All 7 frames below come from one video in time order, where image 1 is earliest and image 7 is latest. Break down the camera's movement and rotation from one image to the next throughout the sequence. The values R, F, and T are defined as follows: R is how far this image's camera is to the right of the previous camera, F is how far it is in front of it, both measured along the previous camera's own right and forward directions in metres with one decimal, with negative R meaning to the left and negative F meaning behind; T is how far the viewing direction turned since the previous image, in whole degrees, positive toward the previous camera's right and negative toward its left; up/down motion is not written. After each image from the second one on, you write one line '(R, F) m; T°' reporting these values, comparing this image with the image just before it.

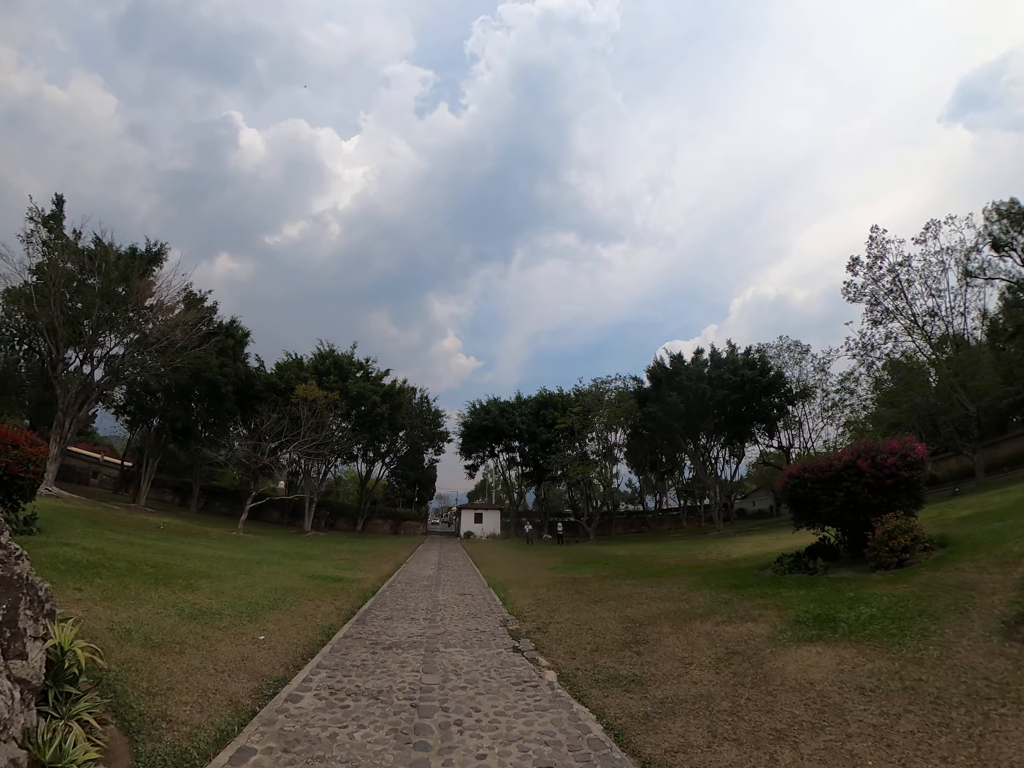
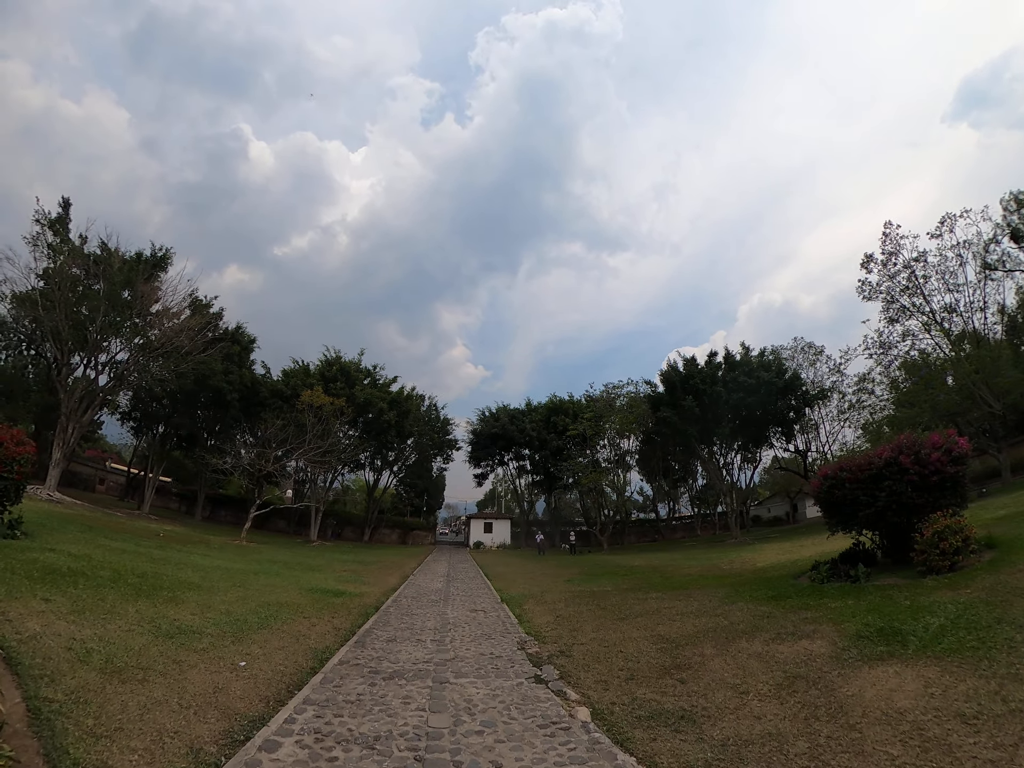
(-0.2, +1.1) m; -1°
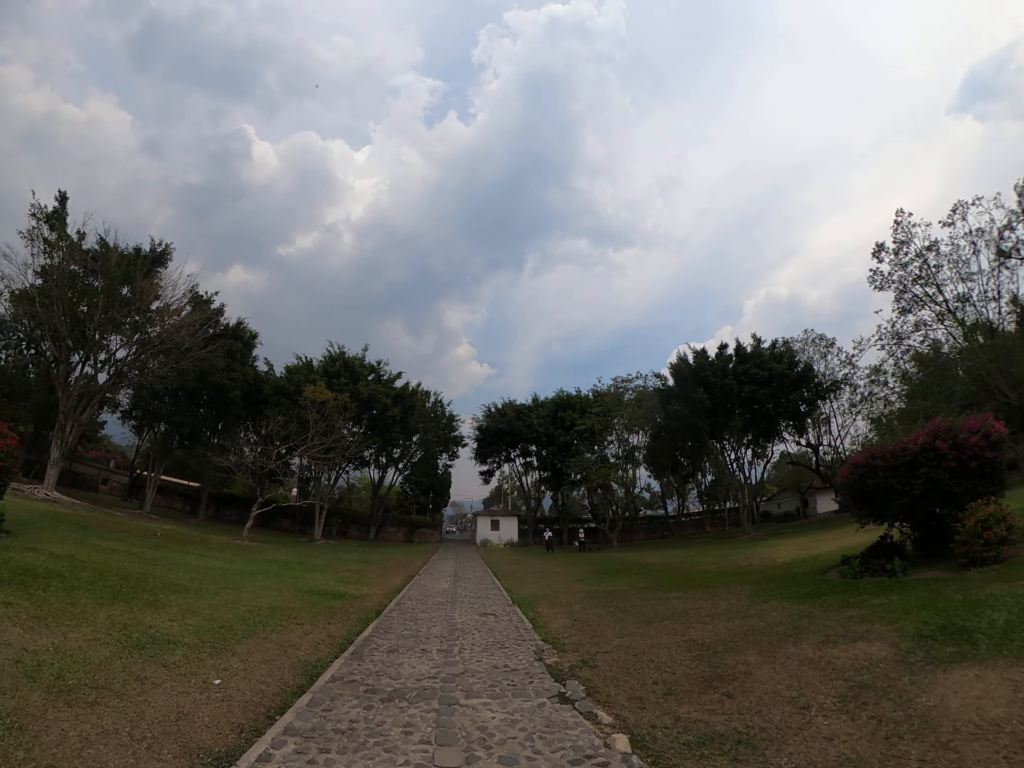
(-0.1, +0.9) m; 0°
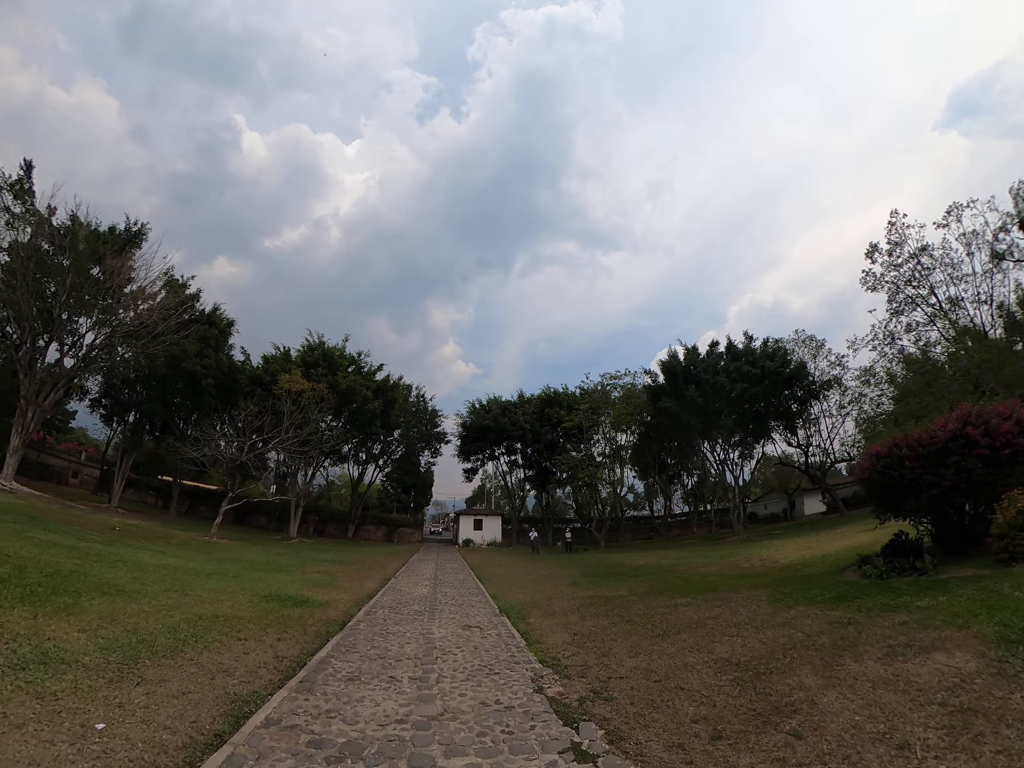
(-0.1, +1.5) m; +1°
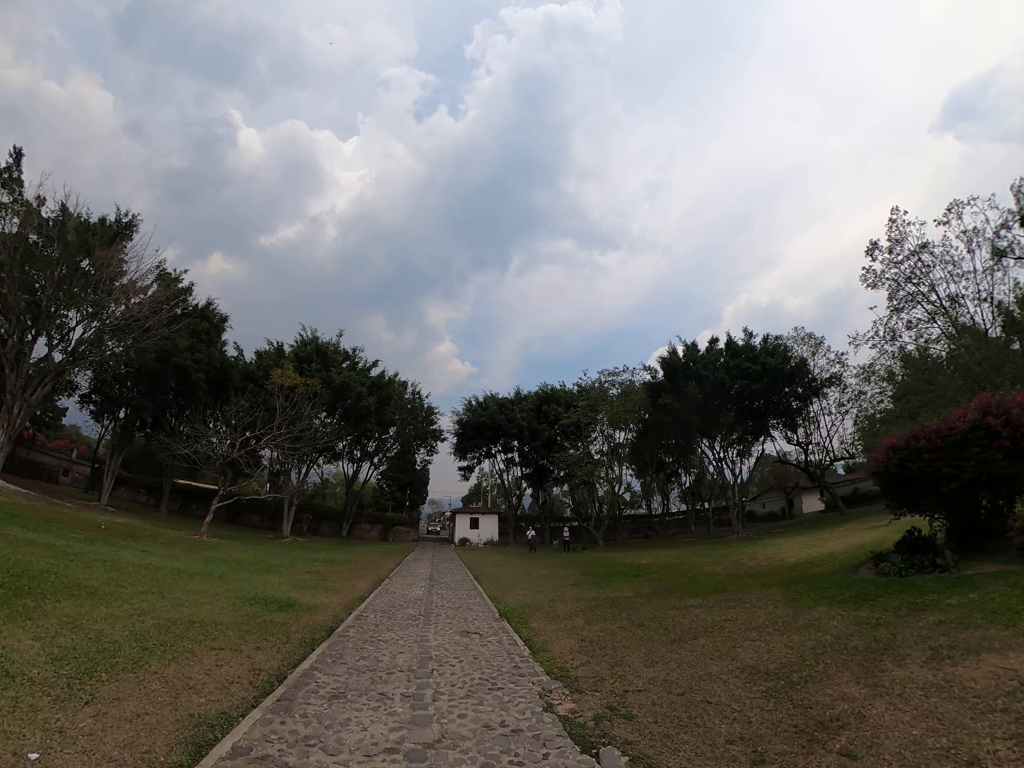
(-0.1, +0.7) m; 0°
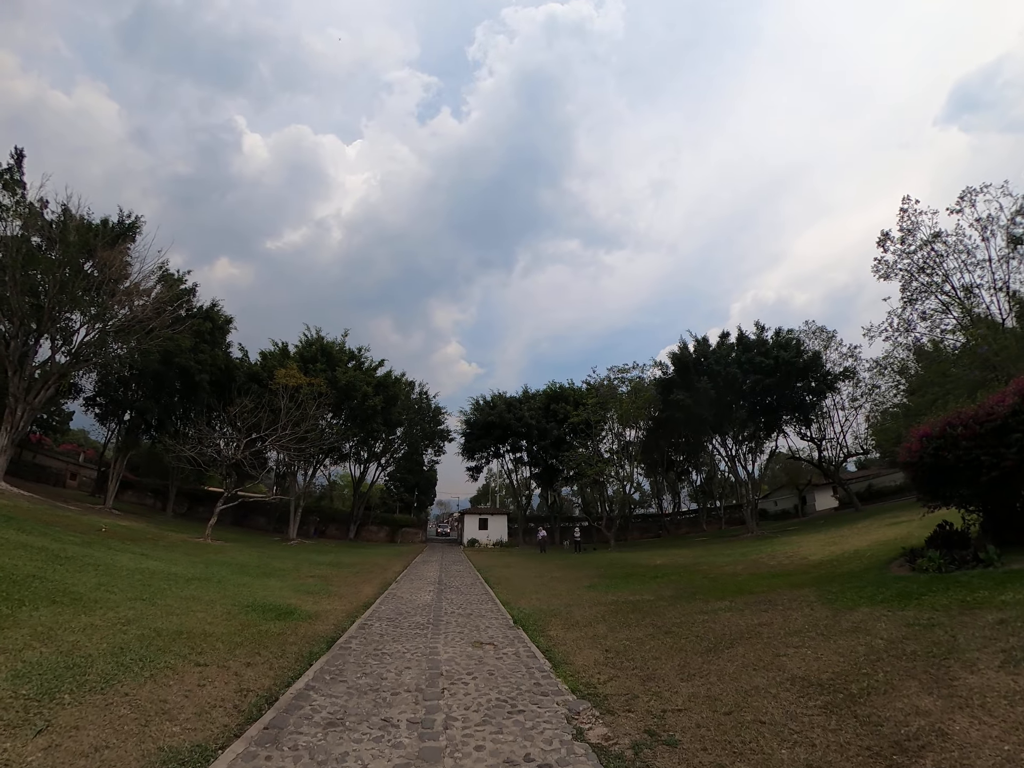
(-0.1, +0.7) m; -1°
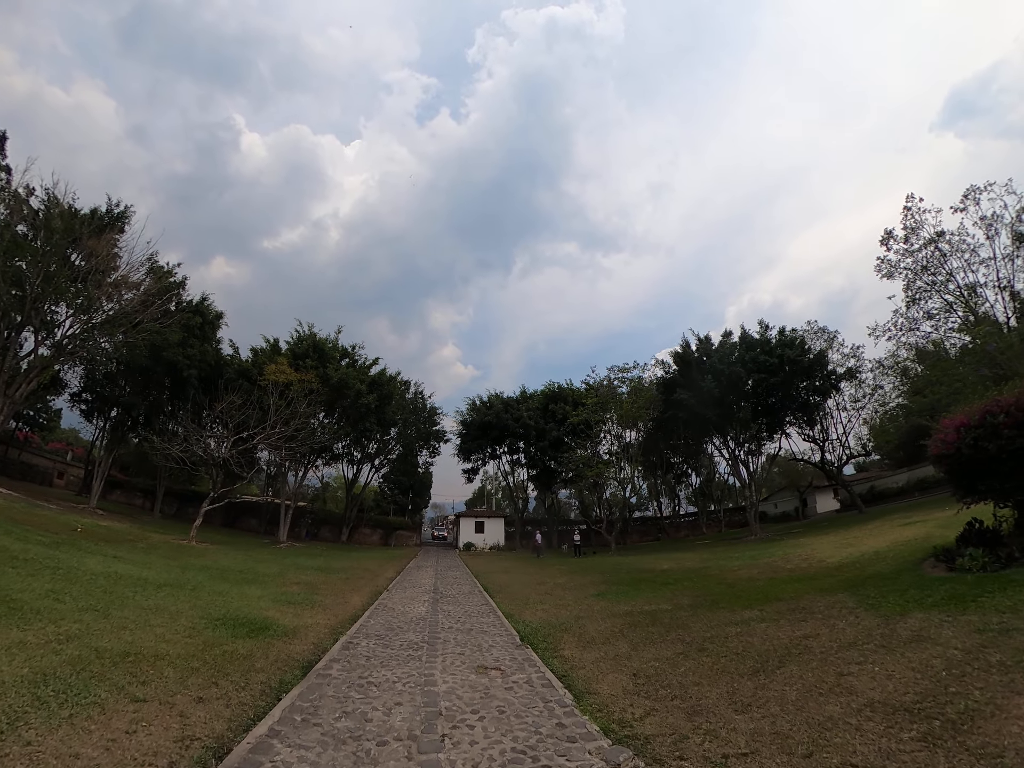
(-0.2, +1.1) m; 0°
